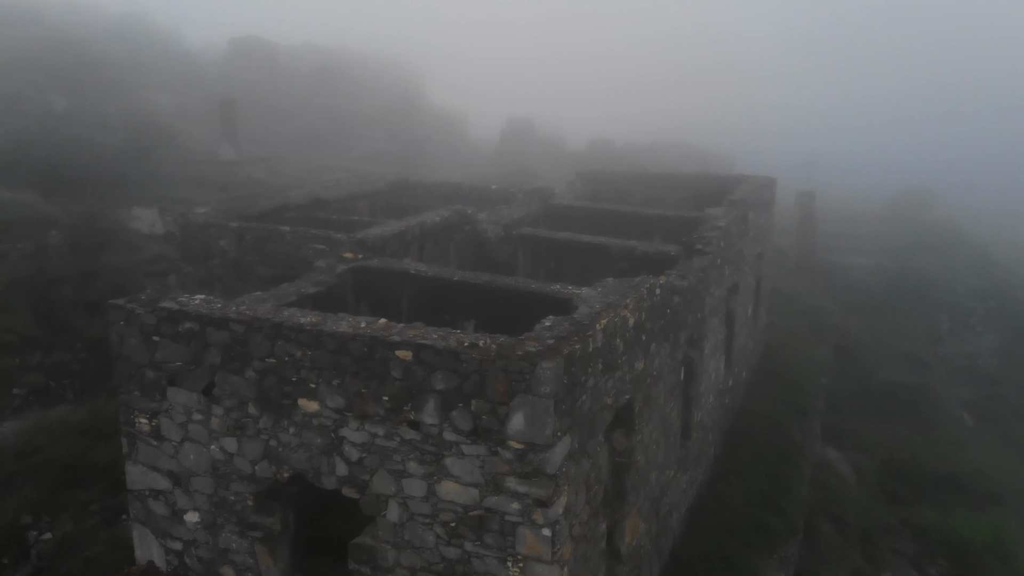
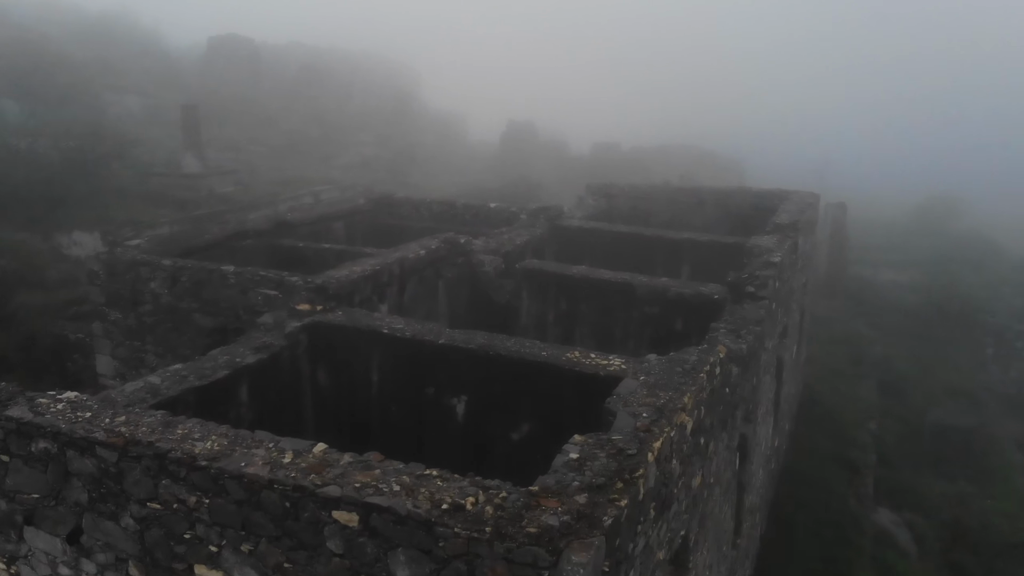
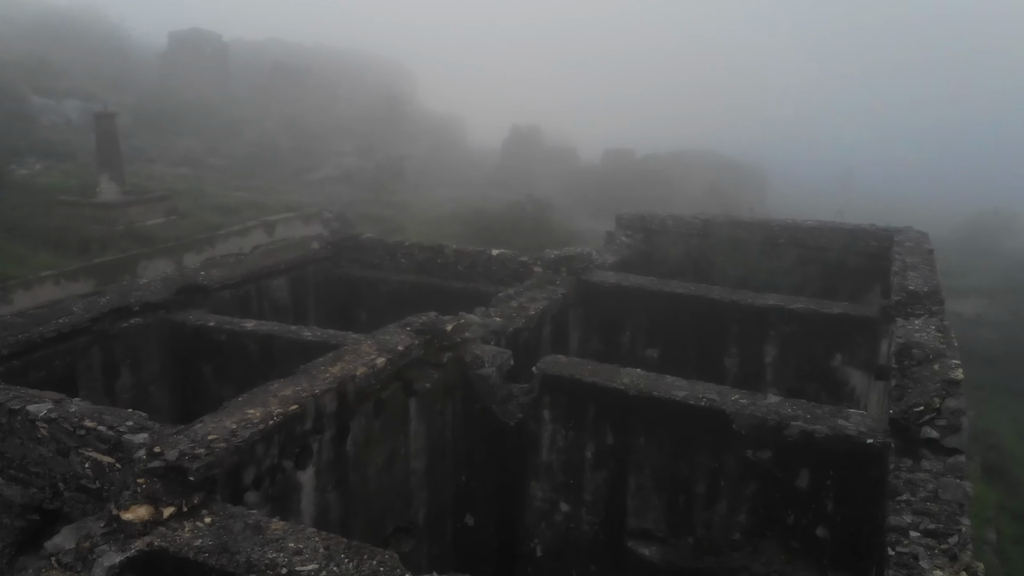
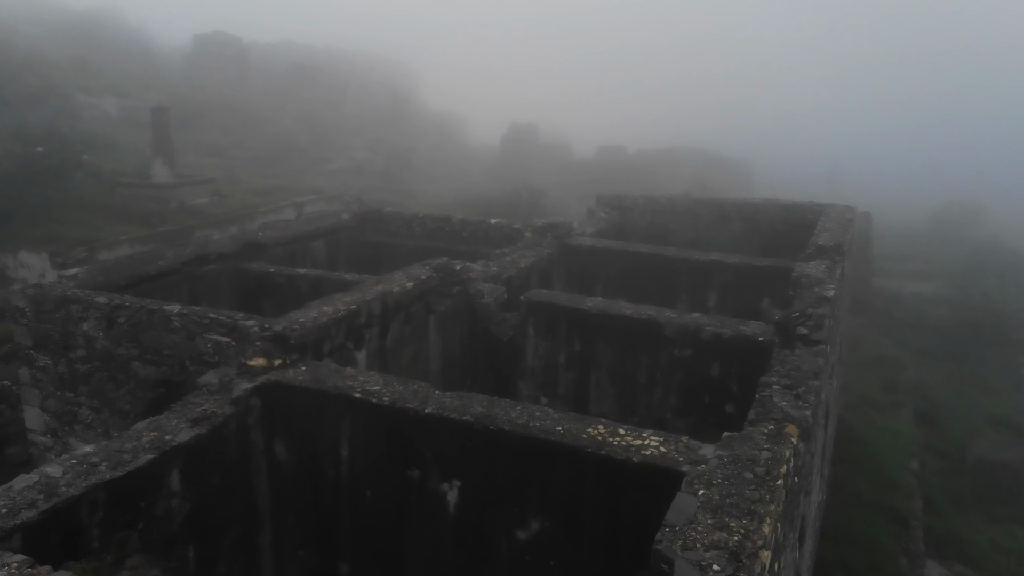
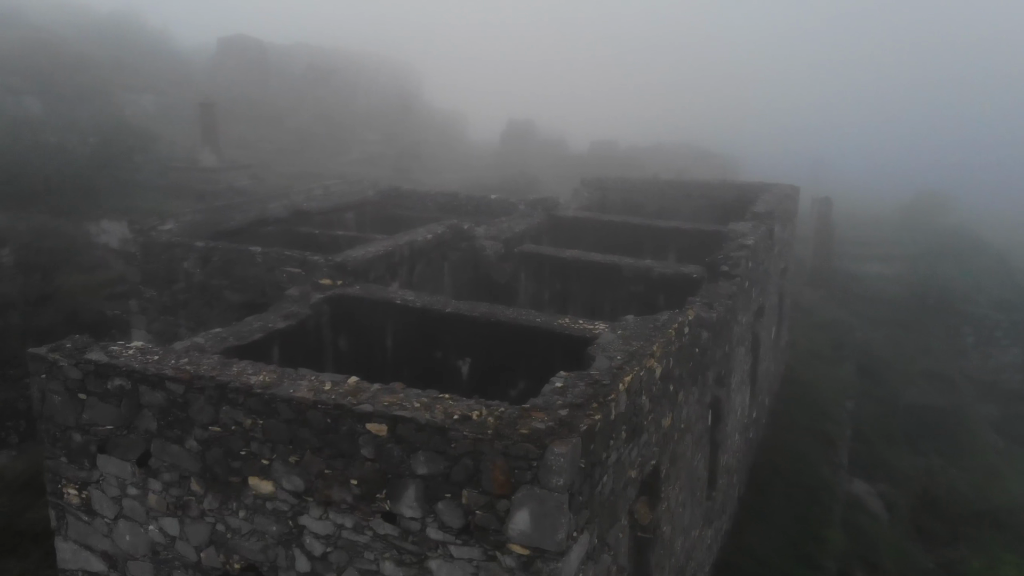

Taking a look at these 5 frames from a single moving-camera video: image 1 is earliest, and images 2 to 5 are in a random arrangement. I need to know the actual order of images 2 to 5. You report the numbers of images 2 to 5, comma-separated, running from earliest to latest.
5, 2, 4, 3
